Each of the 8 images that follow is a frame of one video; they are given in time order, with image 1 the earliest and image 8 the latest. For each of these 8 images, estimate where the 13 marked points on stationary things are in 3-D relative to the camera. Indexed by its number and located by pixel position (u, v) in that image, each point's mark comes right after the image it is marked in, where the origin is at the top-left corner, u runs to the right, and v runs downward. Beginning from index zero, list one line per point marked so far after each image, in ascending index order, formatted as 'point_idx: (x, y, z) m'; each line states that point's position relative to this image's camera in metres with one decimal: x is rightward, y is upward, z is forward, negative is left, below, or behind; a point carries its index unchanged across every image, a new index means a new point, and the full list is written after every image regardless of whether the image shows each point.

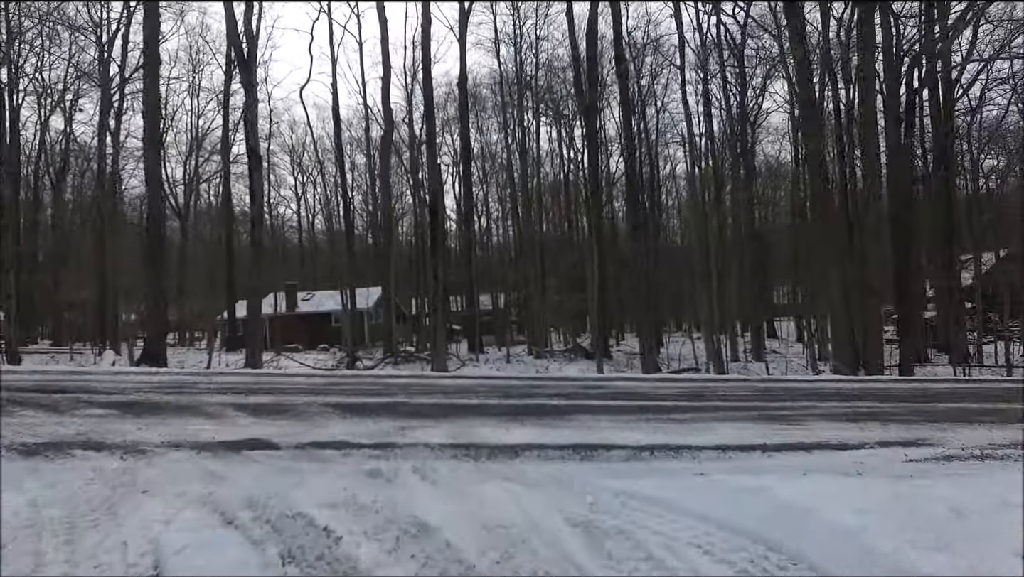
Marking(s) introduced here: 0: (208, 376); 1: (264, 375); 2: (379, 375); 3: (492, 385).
0: (-3.9, -1.1, +8.2) m
1: (-3.3, -1.1, +8.2) m
2: (-1.8, -1.2, +8.5) m
3: (-0.2, -1.1, +7.3) m
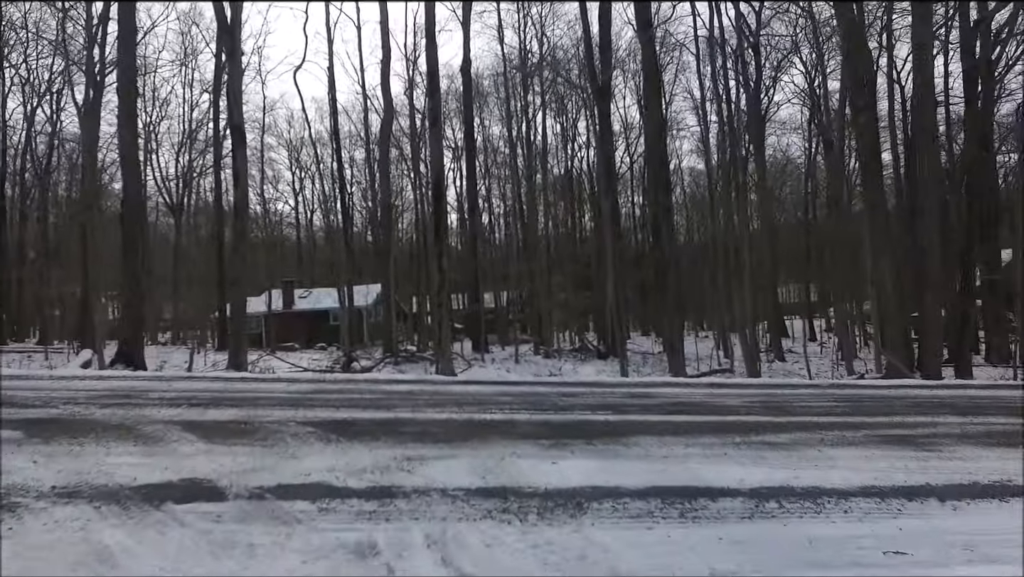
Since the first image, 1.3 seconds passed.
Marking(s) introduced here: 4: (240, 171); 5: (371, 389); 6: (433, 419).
0: (-3.7, -1.0, +6.9) m
1: (-3.0, -1.0, +6.9) m
2: (-1.6, -1.1, +7.2) m
3: (0.0, -1.0, +6.0) m
4: (-5.2, +2.2, +11.8) m
5: (-1.3, -1.0, +6.0) m
6: (-0.6, -1.0, +4.6) m
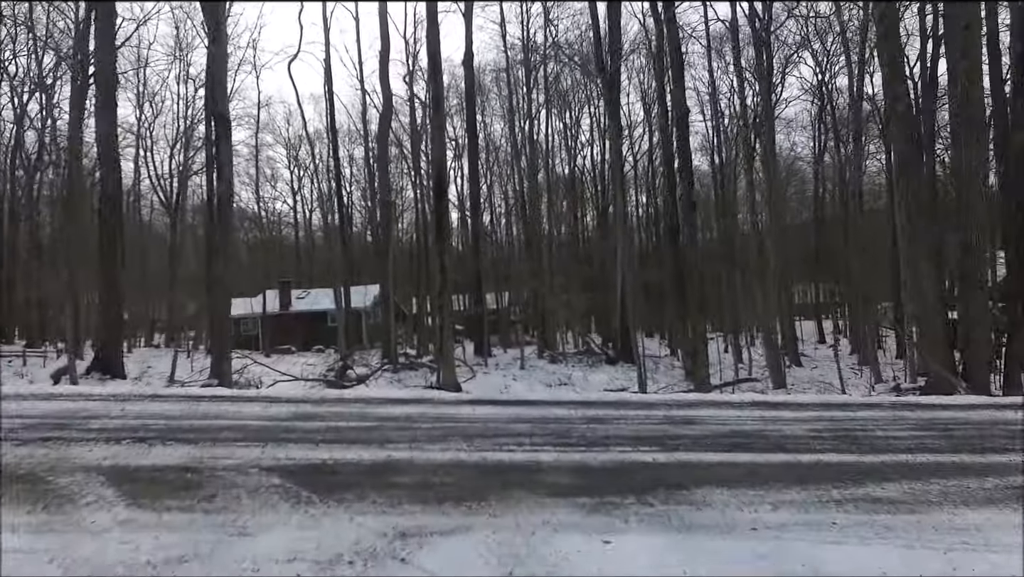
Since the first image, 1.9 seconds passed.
0: (-3.5, -1.0, +5.9) m
1: (-2.9, -1.0, +6.0) m
2: (-1.4, -1.1, +6.2) m
3: (+0.2, -1.1, +5.1) m
4: (-5.0, +2.2, +10.9) m
5: (-1.2, -1.0, +5.1) m
6: (-0.5, -1.0, +3.6) m
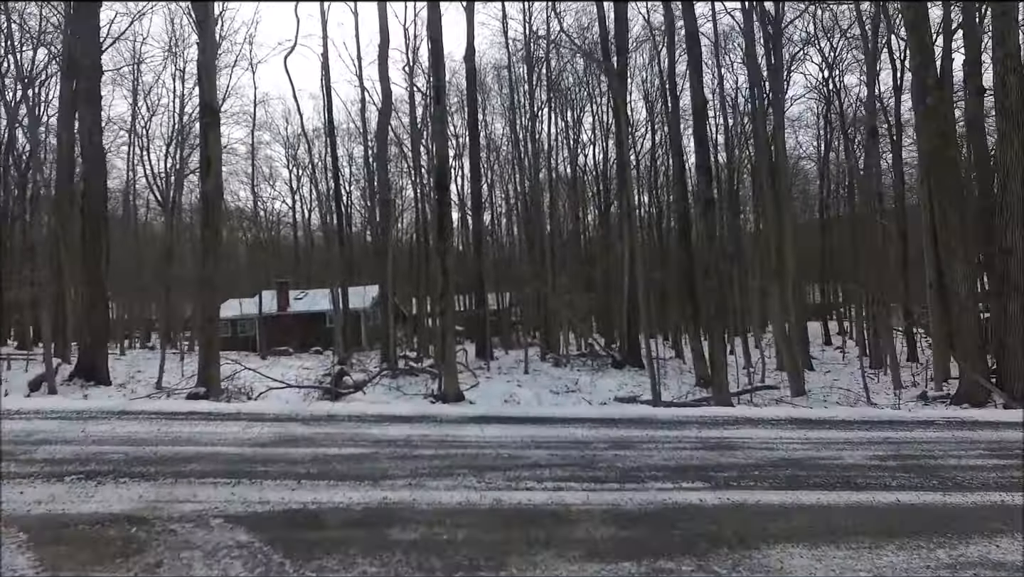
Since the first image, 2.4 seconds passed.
0: (-3.4, -1.1, +5.3) m
1: (-2.8, -1.1, +5.4) m
2: (-1.3, -1.1, +5.6) m
3: (+0.3, -1.1, +4.5) m
4: (-4.9, +2.2, +10.3) m
5: (-1.1, -1.0, +4.5) m
6: (-0.4, -1.0, +3.0) m
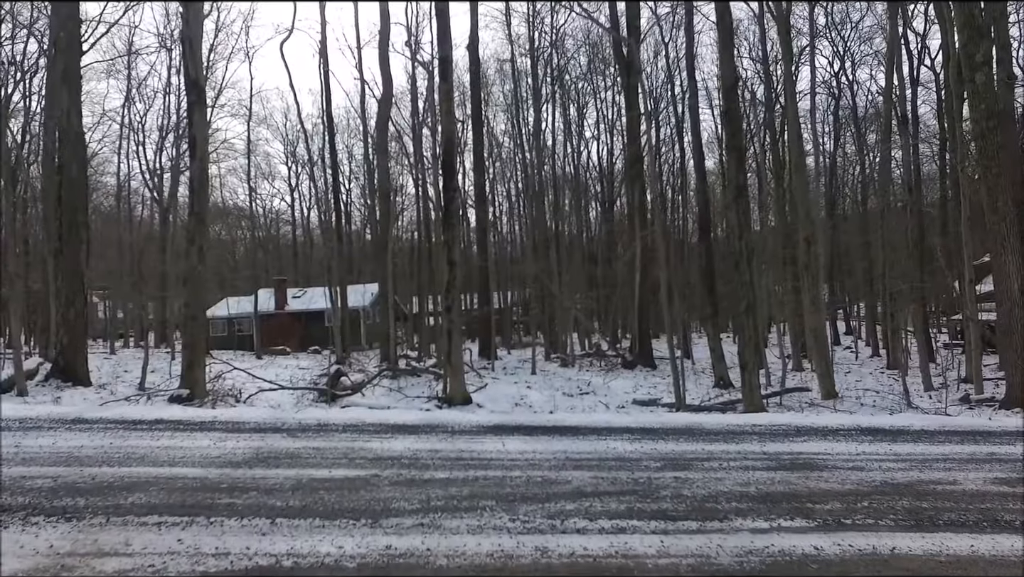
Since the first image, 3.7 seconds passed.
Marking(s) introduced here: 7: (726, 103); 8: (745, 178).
0: (-3.3, -1.0, +4.5) m
1: (-2.6, -1.0, +4.5) m
2: (-1.1, -1.0, +4.8) m
3: (+0.4, -1.0, +3.6) m
4: (-4.7, +2.3, +9.4) m
5: (-0.9, -0.9, +3.6) m
6: (-0.2, -0.9, +2.2) m
7: (+3.1, +2.7, +8.9) m
8: (+3.4, +1.6, +9.0) m
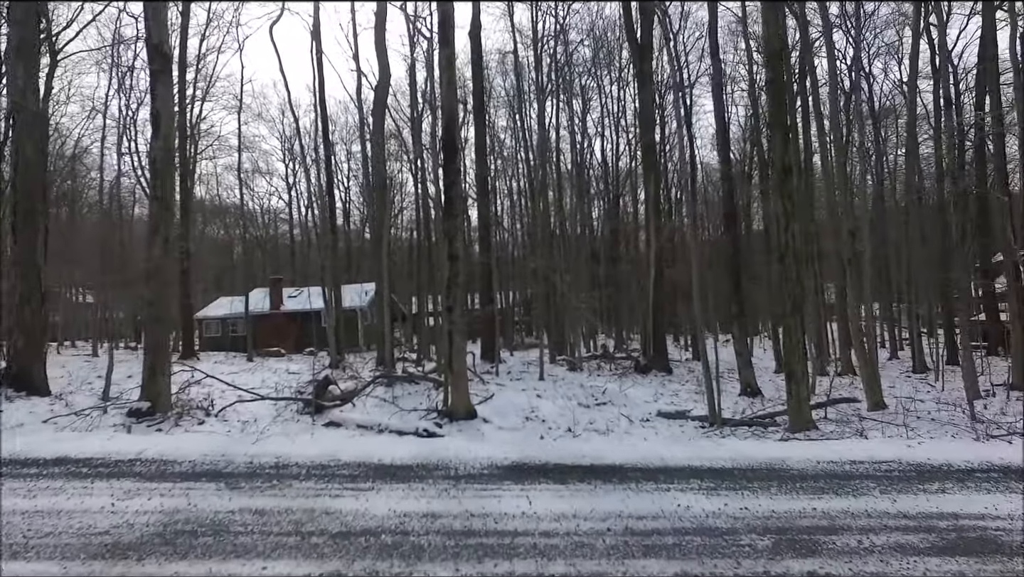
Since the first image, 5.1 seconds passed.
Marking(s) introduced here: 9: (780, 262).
0: (-3.1, -0.9, +3.3) m
1: (-2.5, -0.9, +3.4) m
2: (-1.0, -1.0, +3.6) m
3: (+0.6, -1.0, +2.5) m
4: (-4.6, +2.3, +8.3) m
5: (-0.8, -0.9, +2.5) m
6: (-0.1, -0.9, +1.0) m
7: (+3.2, +2.7, +7.7) m
8: (+3.5, +1.6, +7.8) m
9: (+3.5, +0.3, +8.0) m
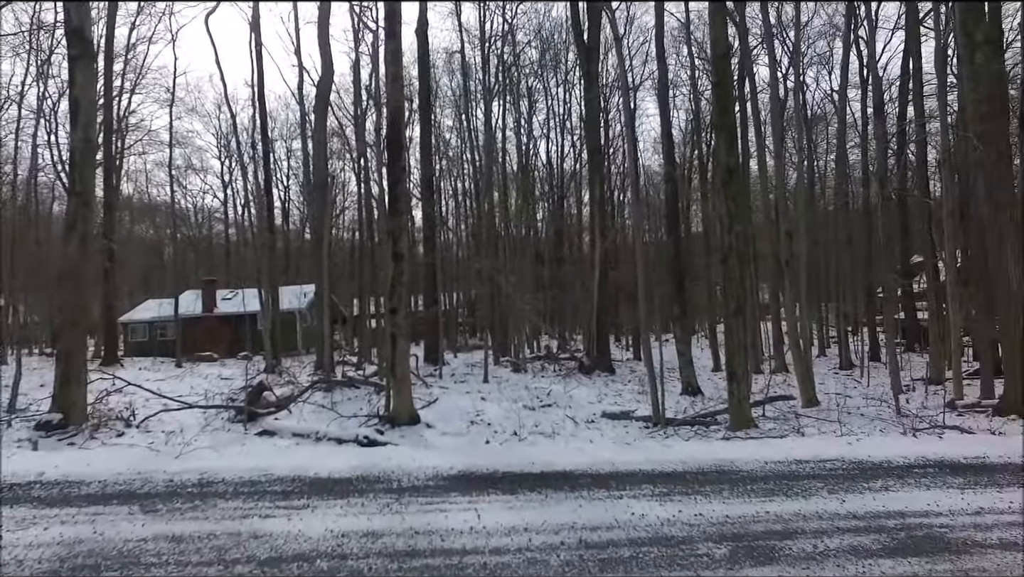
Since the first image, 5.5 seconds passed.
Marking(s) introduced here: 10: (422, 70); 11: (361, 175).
0: (-3.4, -0.9, +2.8) m
1: (-2.7, -0.9, +3.0) m
2: (-1.3, -1.0, +3.3) m
3: (+0.4, -1.0, +2.3) m
4: (-5.3, +2.3, +7.7) m
5: (-1.0, -0.9, +2.2) m
6: (-0.1, -0.9, +0.8) m
7: (+2.5, +2.7, +7.9) m
8: (+2.8, +1.6, +7.9) m
9: (+2.8, +0.3, +8.1) m
10: (-2.9, +7.2, +20.1) m
11: (-4.4, +3.4, +18.1) m
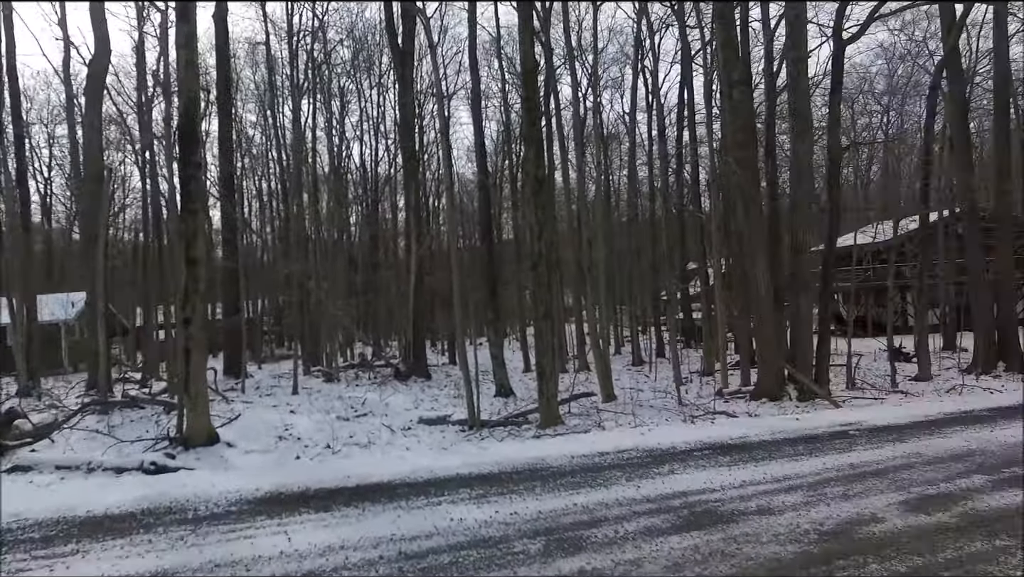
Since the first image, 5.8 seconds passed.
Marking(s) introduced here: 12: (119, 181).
0: (-4.0, -1.0, +1.7) m
1: (-3.5, -1.0, +2.0) m
2: (-2.2, -1.0, +2.8) m
3: (-0.3, -1.0, +2.3) m
4: (-7.3, +2.2, +5.8) m
5: (-1.6, -0.9, +1.8) m
6: (-0.3, -0.9, +0.8) m
7: (+0.2, +2.6, +8.3) m
8: (+0.4, +1.6, +8.4) m
9: (+0.3, +0.3, +8.6) m
10: (-8.7, +7.0, +18.5) m
11: (-9.4, +3.3, +16.1) m
12: (-11.4, +3.4, +18.0) m
